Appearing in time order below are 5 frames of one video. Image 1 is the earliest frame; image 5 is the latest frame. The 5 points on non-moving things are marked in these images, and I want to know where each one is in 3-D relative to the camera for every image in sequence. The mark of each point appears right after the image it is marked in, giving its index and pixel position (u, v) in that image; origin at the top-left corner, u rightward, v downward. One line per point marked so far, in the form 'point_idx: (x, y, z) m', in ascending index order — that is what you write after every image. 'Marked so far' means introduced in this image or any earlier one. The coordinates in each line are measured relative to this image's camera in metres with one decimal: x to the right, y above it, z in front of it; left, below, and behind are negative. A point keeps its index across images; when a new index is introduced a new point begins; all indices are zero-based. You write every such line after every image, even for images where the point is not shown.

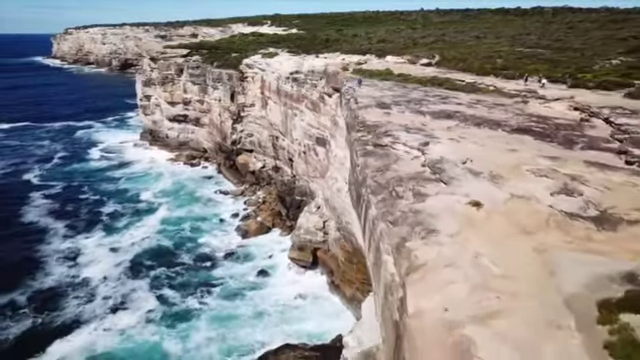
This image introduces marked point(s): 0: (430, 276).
0: (+1.1, -1.0, +5.7) m
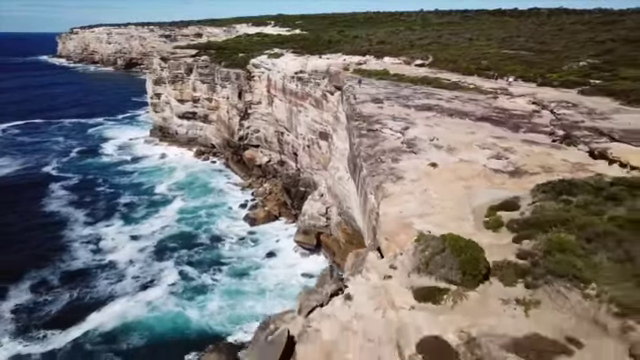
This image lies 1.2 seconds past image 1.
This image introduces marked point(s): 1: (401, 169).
0: (+1.3, -0.3, +9.4) m
1: (+1.6, +0.2, +11.2) m
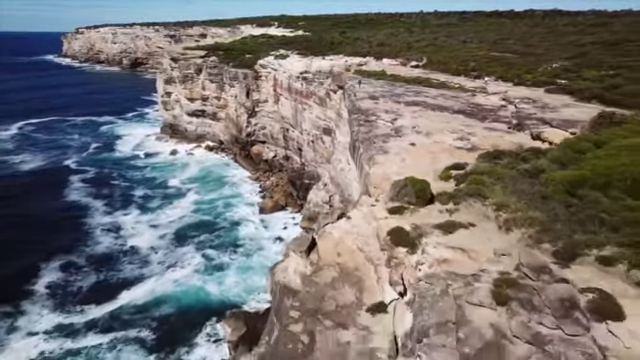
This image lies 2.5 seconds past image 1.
0: (+1.5, +0.4, +13.3) m
1: (+1.9, +0.9, +15.2) m
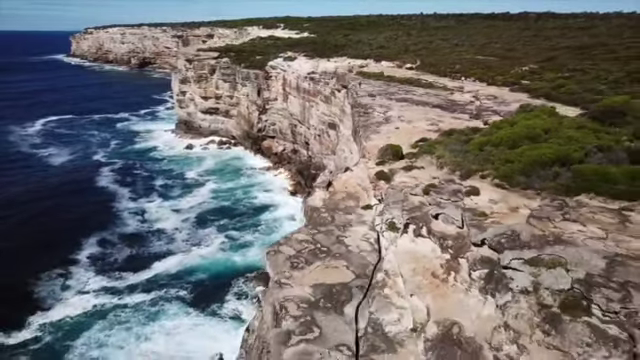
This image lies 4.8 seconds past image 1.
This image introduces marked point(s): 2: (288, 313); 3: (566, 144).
0: (+2.0, +1.4, +19.6) m
1: (+2.3, +2.0, +21.5) m
2: (-0.6, -2.3, +9.5) m
3: (+6.1, +0.9, +13.4) m
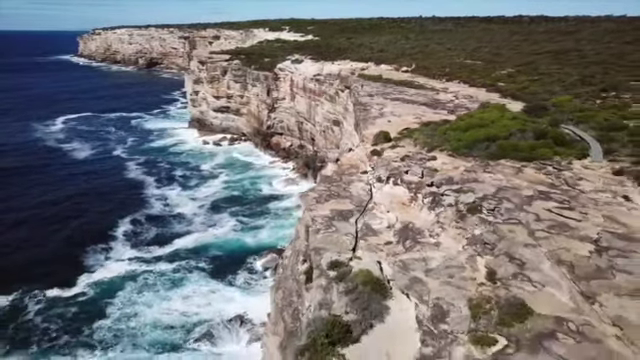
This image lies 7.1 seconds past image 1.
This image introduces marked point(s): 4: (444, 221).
0: (+2.4, +2.4, +26.0) m
1: (+2.8, +3.0, +27.8) m
2: (-0.1, -1.3, +15.8) m
3: (+6.6, +1.9, +19.7) m
4: (+3.2, -1.1, +13.8) m
